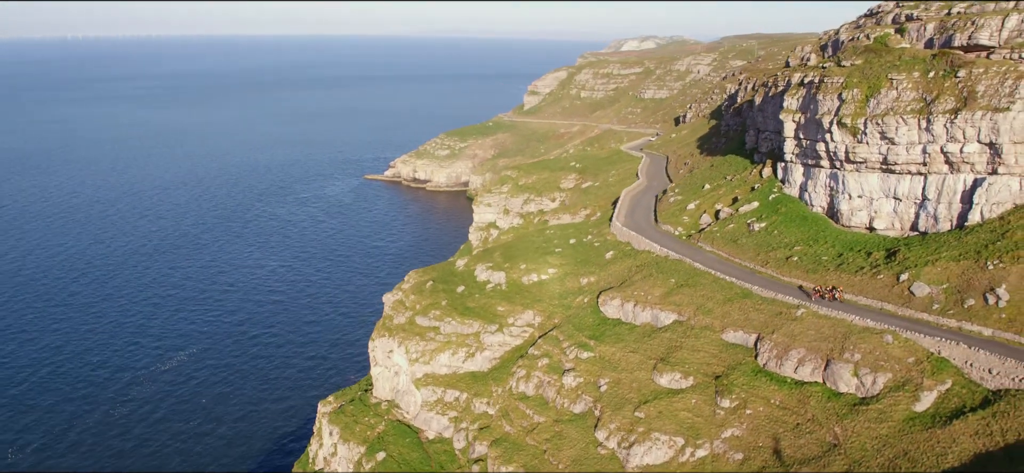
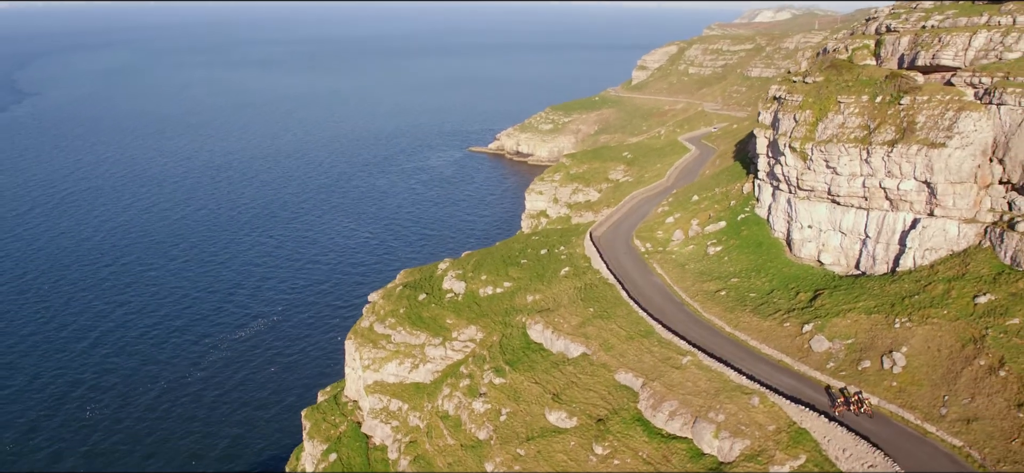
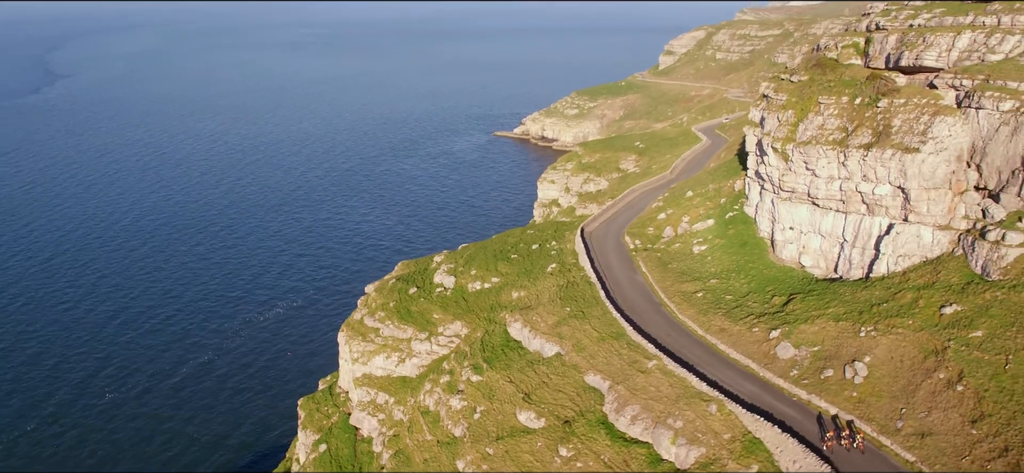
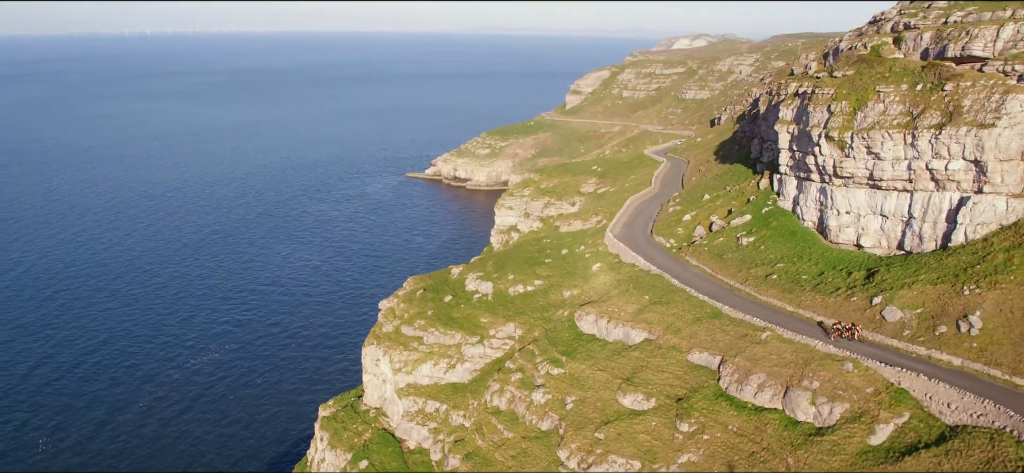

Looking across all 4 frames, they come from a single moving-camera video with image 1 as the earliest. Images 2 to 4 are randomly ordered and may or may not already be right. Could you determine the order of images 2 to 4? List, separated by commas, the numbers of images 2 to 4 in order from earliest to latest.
4, 2, 3
